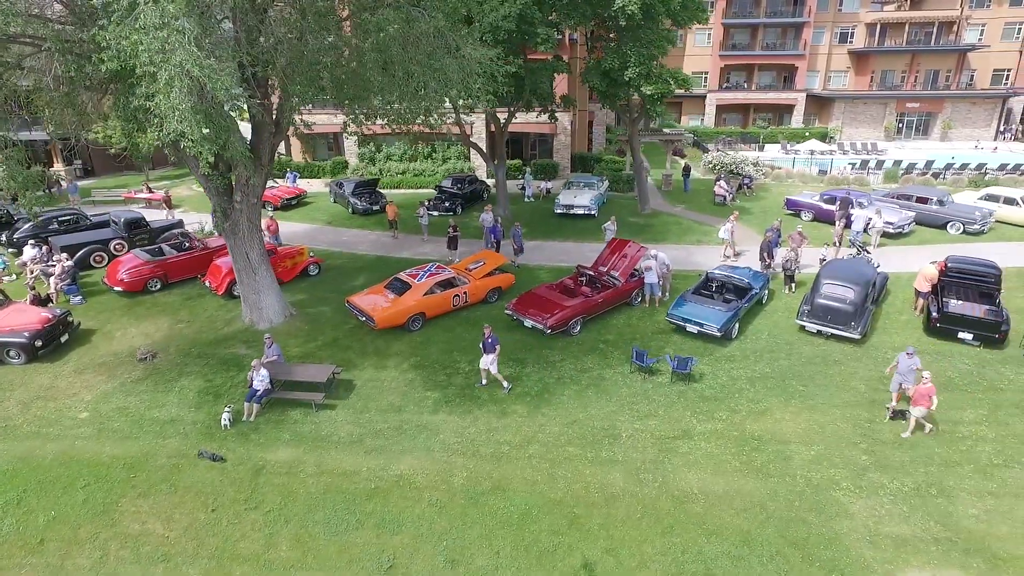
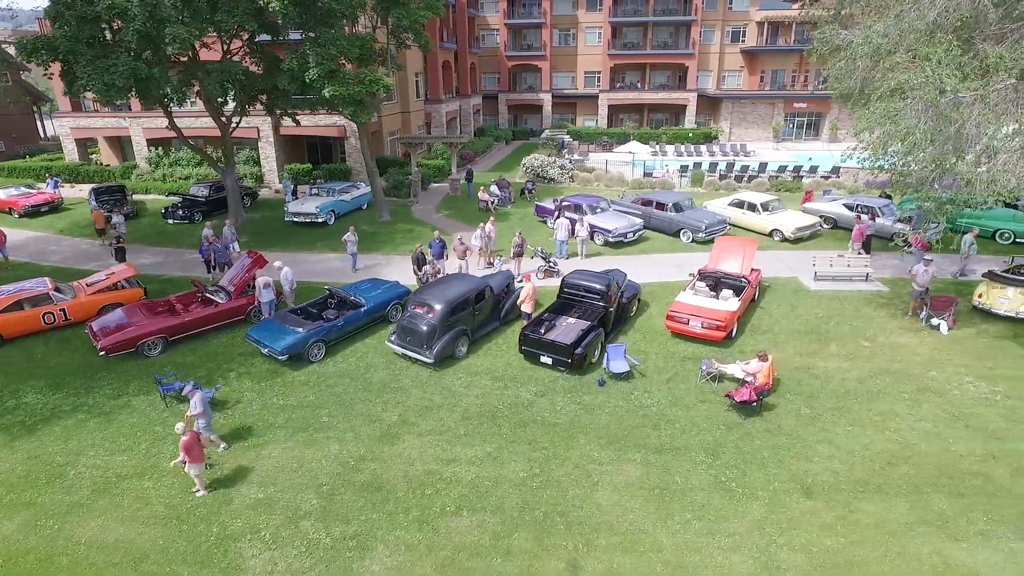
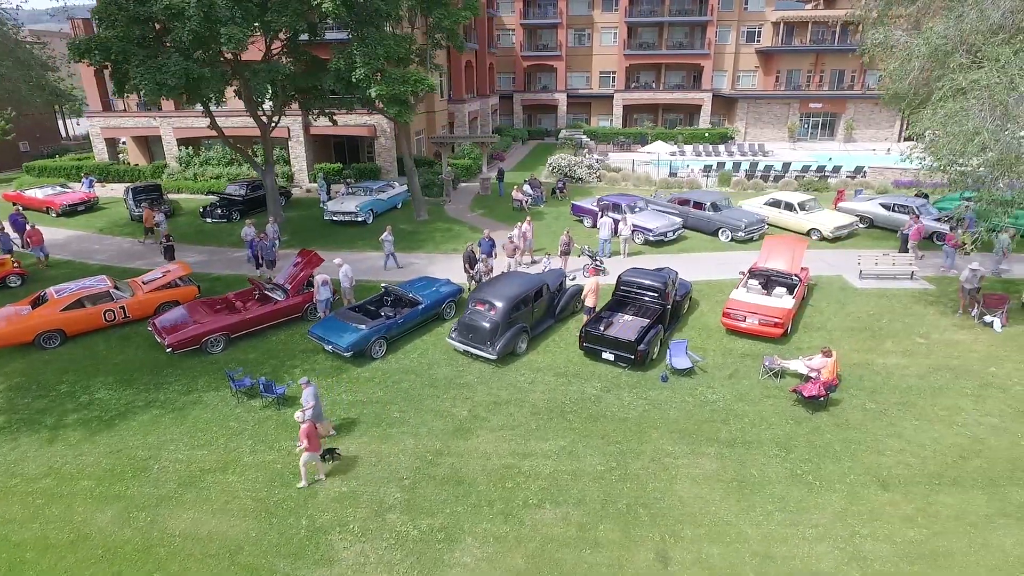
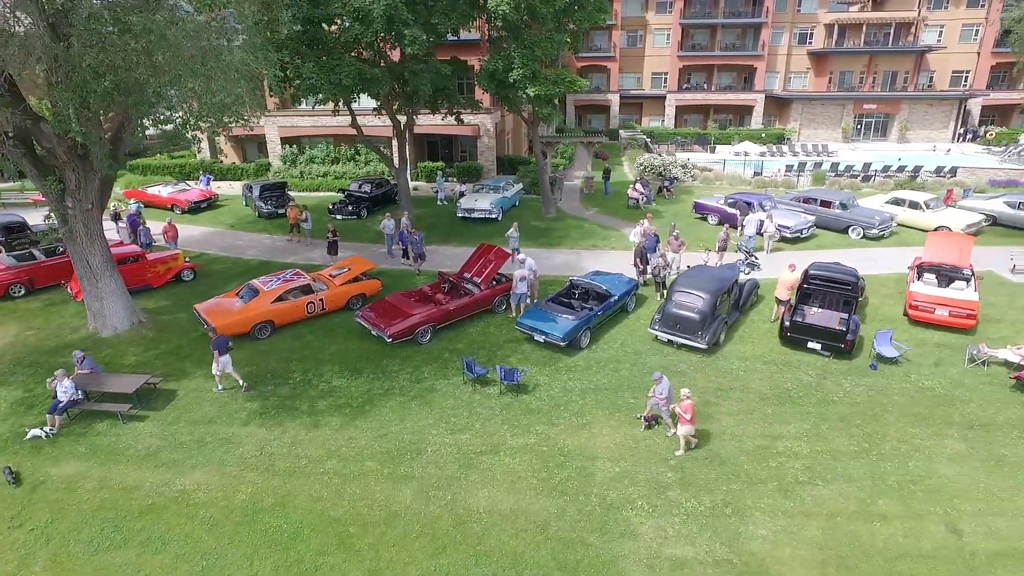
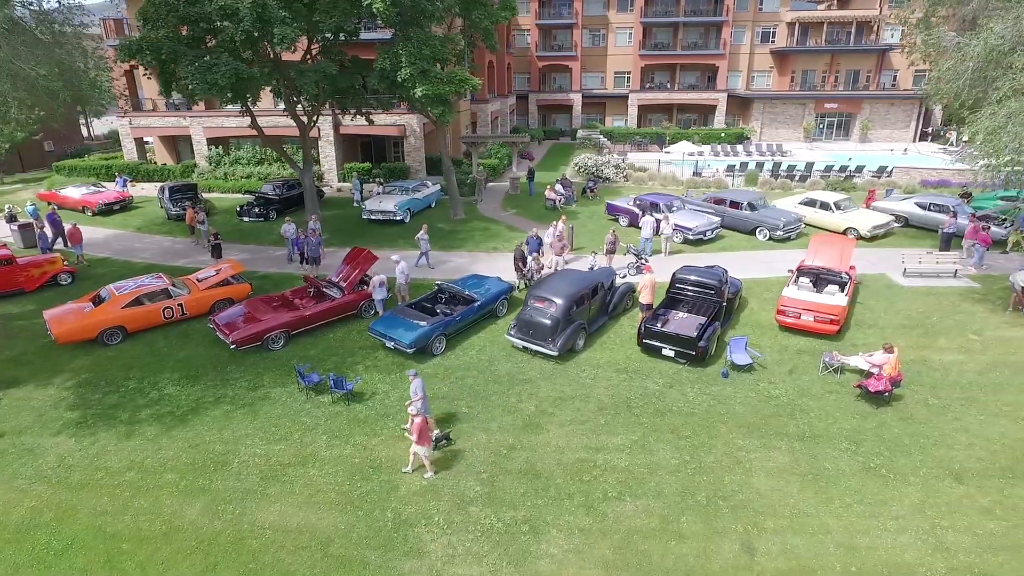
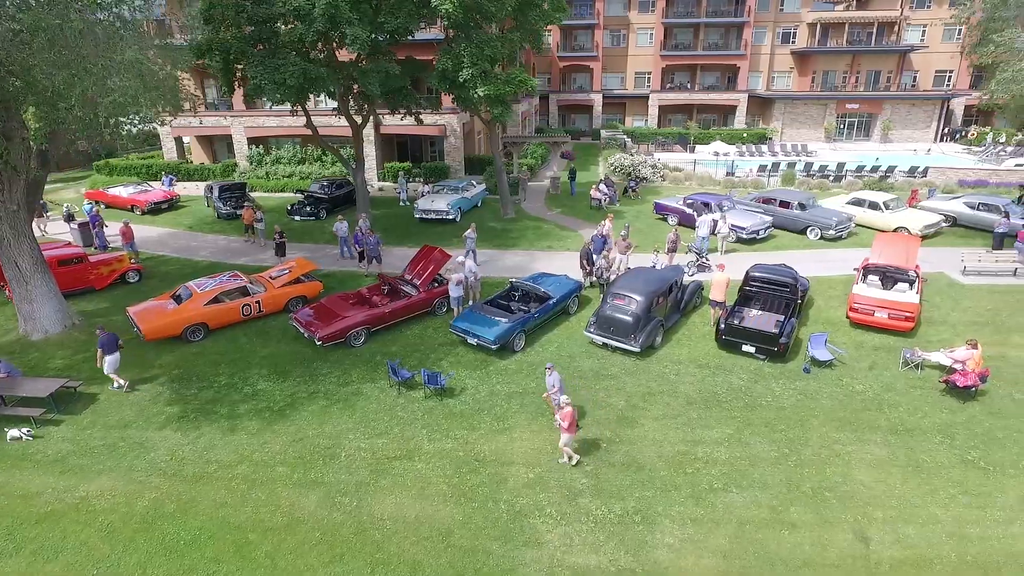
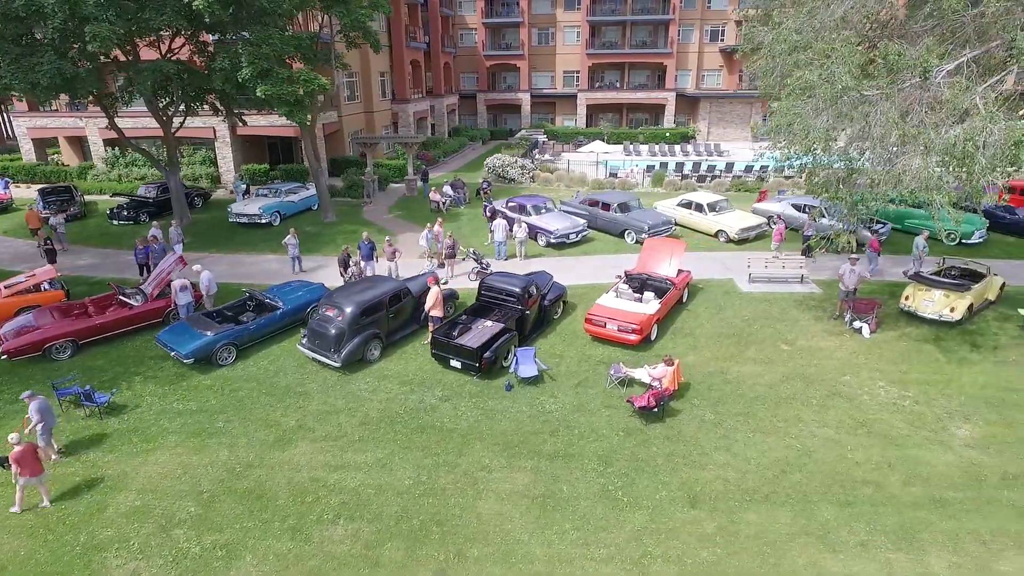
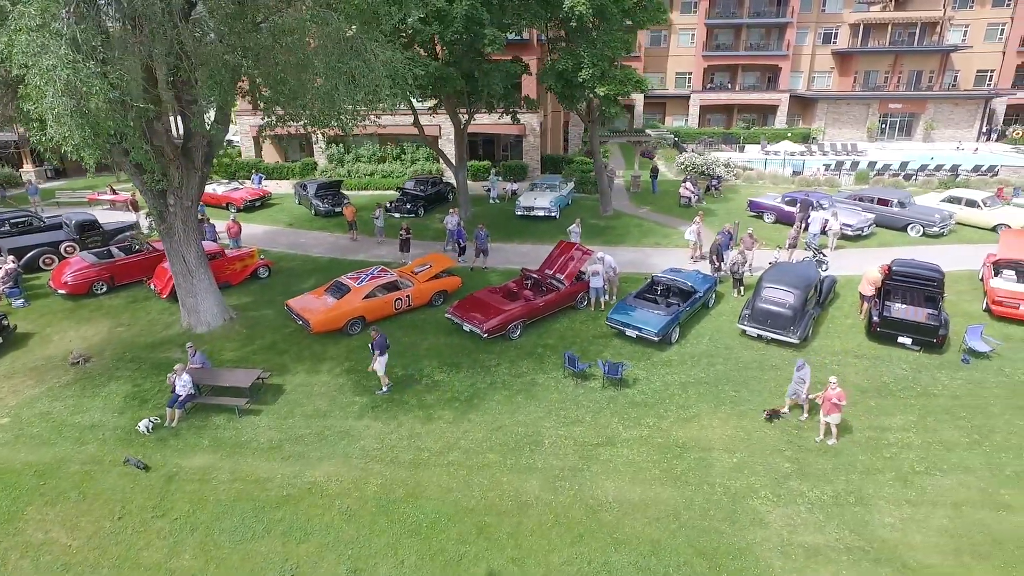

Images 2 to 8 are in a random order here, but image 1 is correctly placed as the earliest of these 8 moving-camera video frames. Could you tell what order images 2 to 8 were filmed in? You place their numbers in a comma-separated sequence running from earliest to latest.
8, 4, 6, 5, 3, 2, 7
